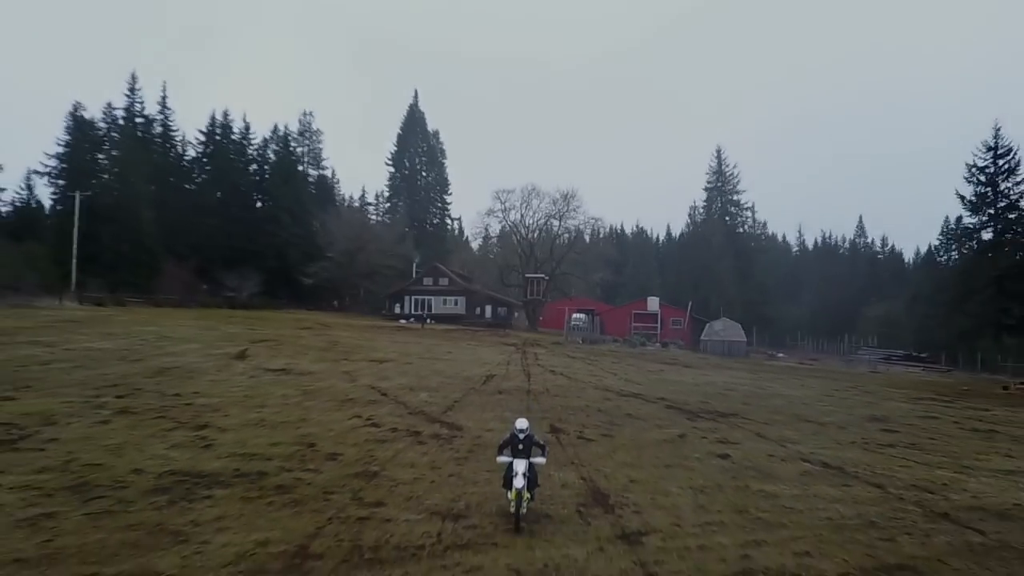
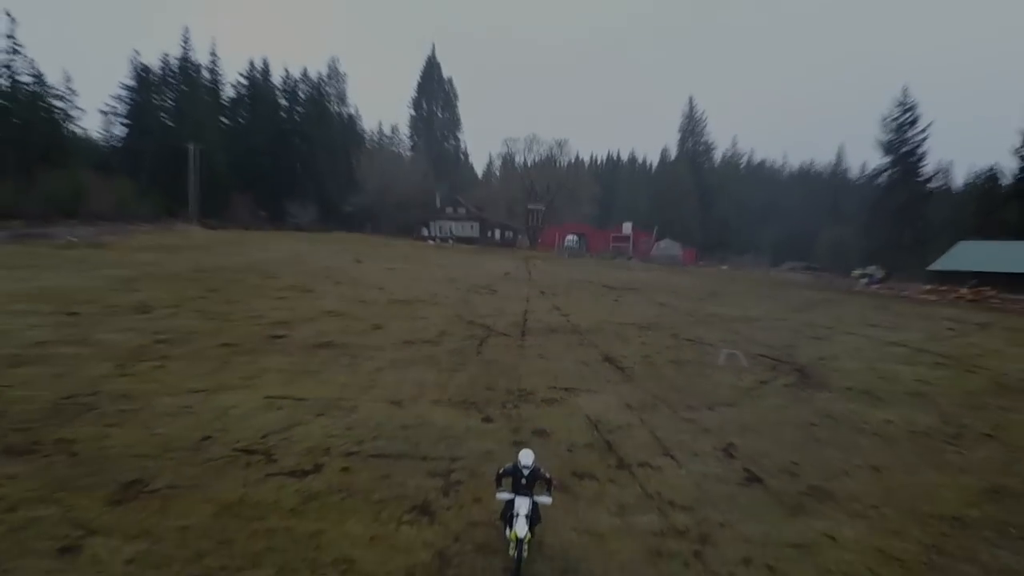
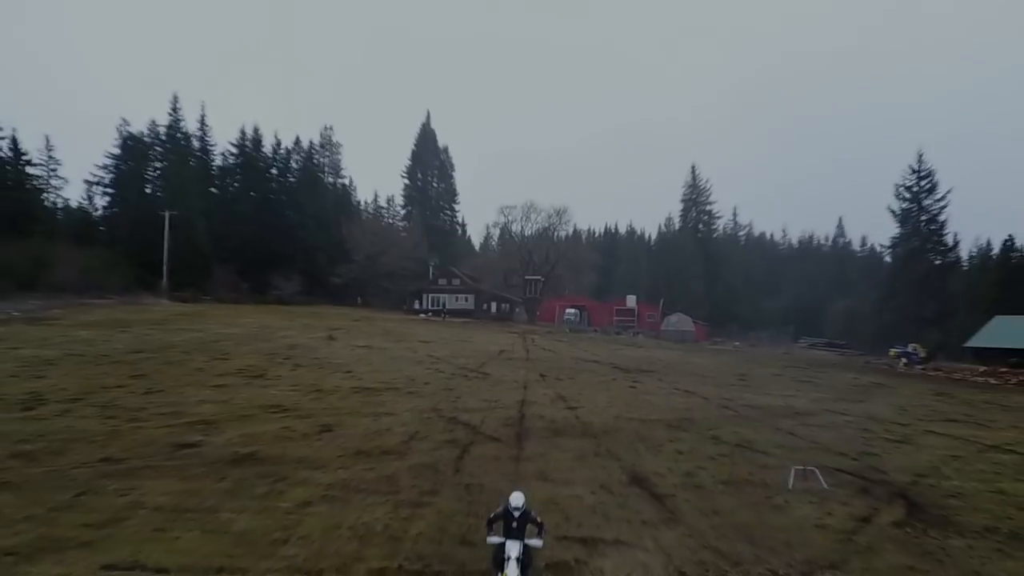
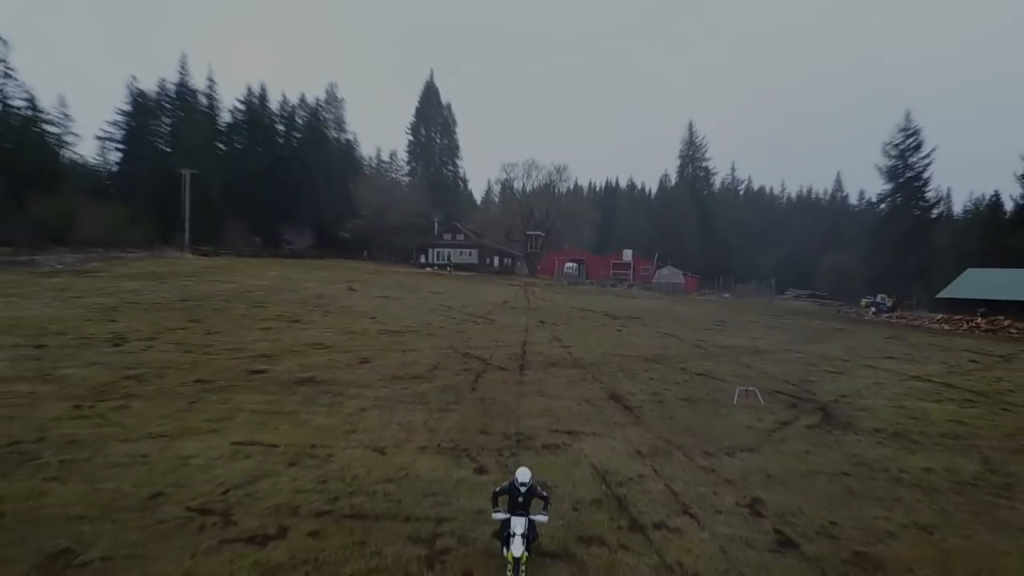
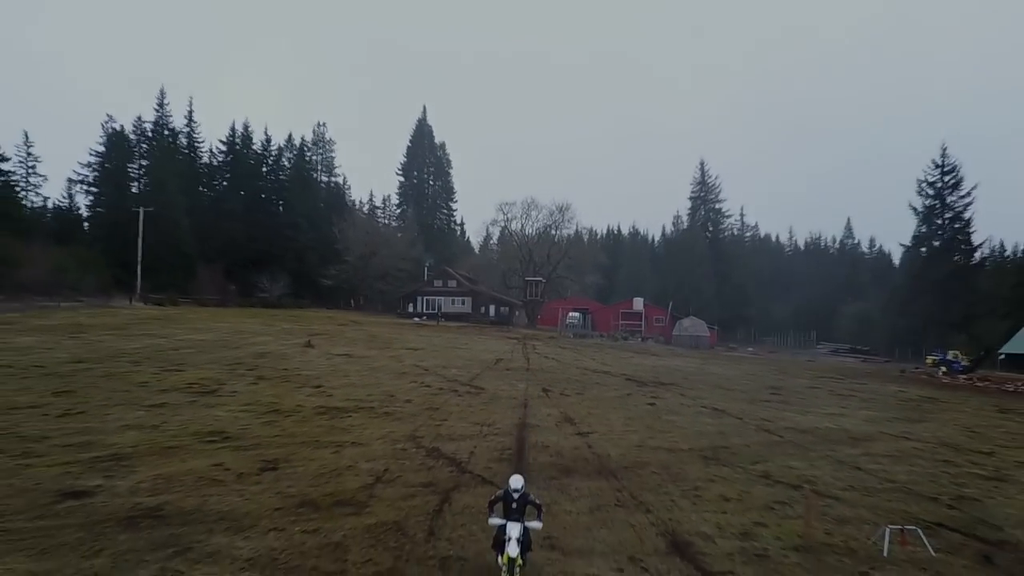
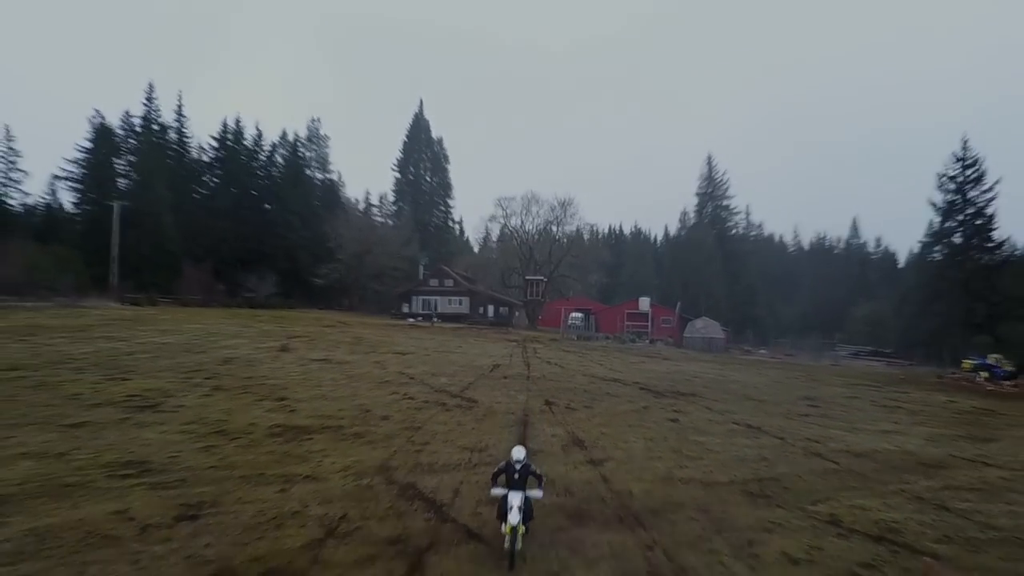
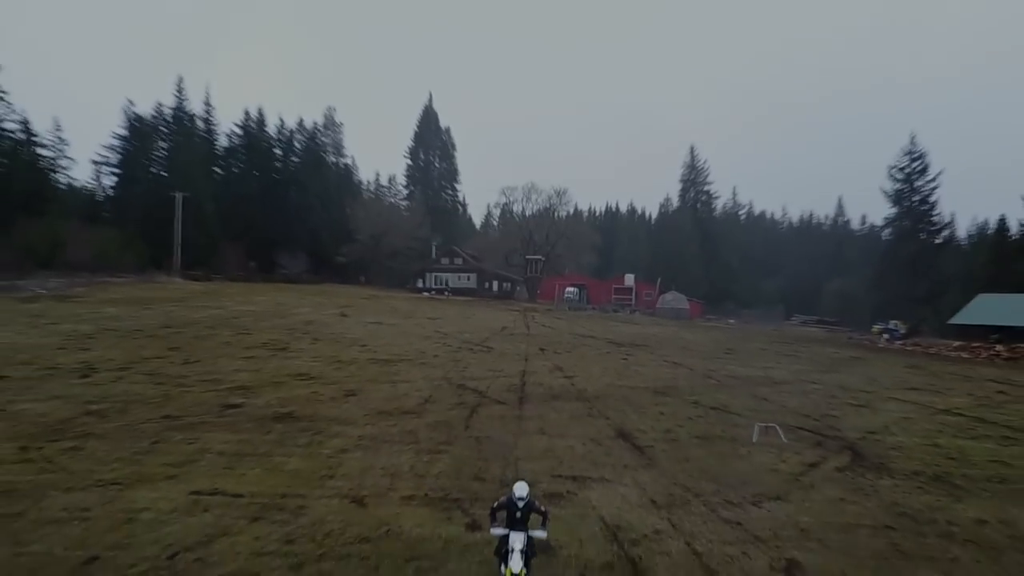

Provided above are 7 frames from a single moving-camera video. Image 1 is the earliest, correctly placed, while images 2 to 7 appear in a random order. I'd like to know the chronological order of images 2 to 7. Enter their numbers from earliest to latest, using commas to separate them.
6, 5, 3, 7, 4, 2
